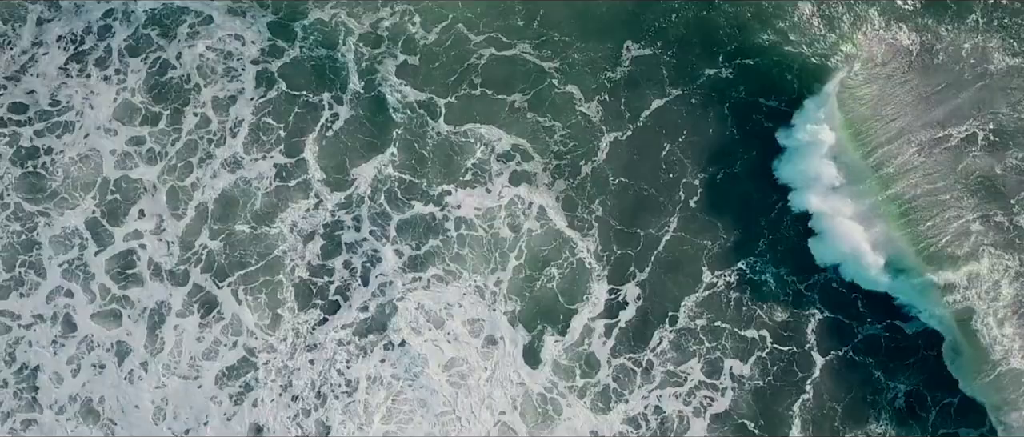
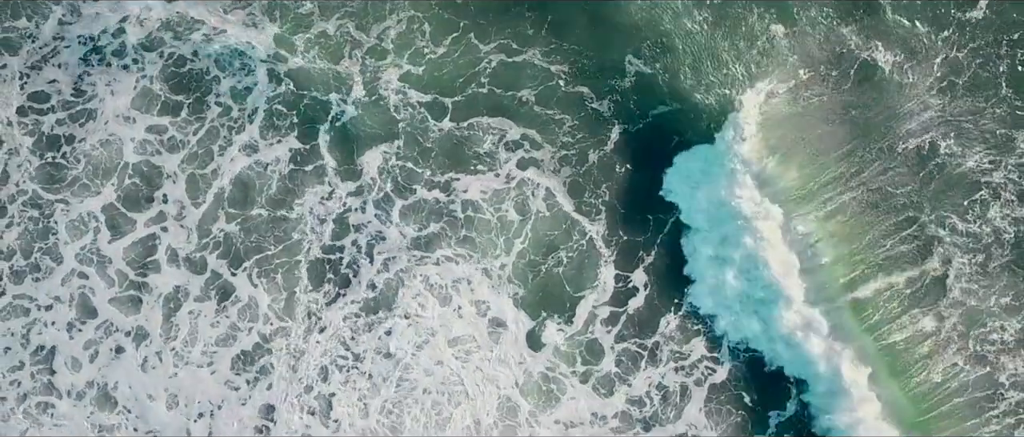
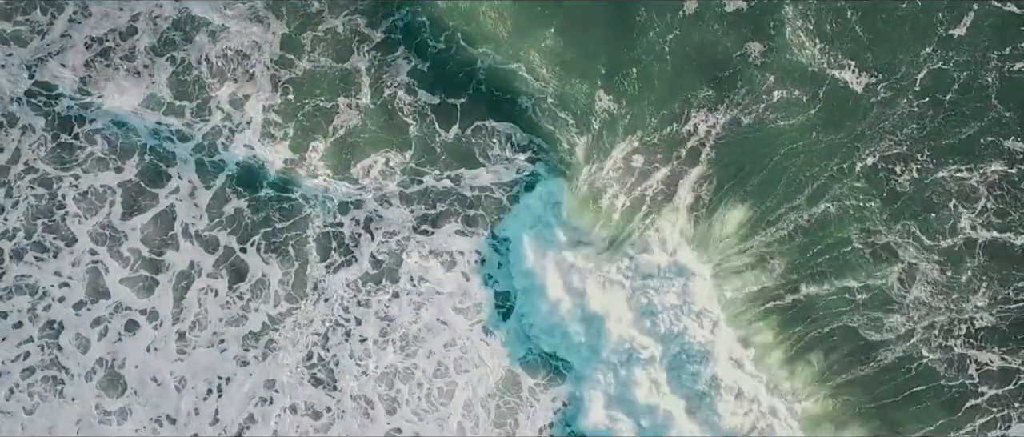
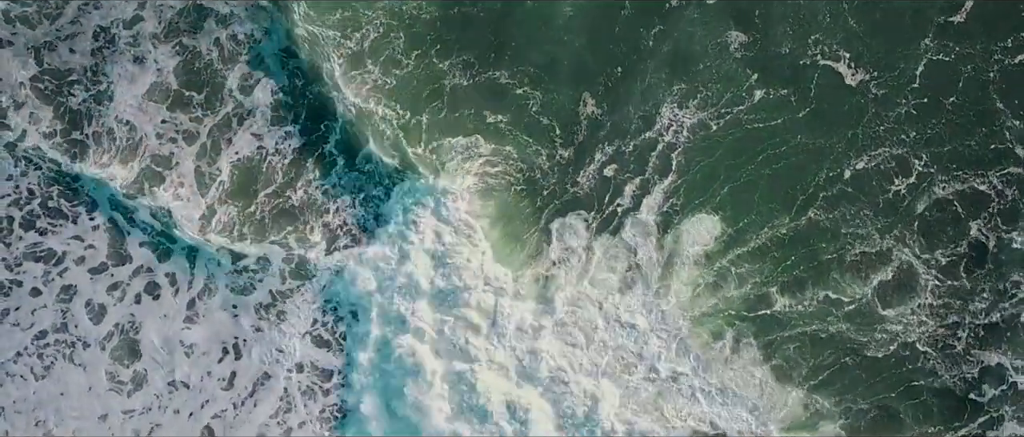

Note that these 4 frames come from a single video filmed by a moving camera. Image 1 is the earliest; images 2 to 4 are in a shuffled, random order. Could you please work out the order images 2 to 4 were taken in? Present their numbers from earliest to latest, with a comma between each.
2, 3, 4
